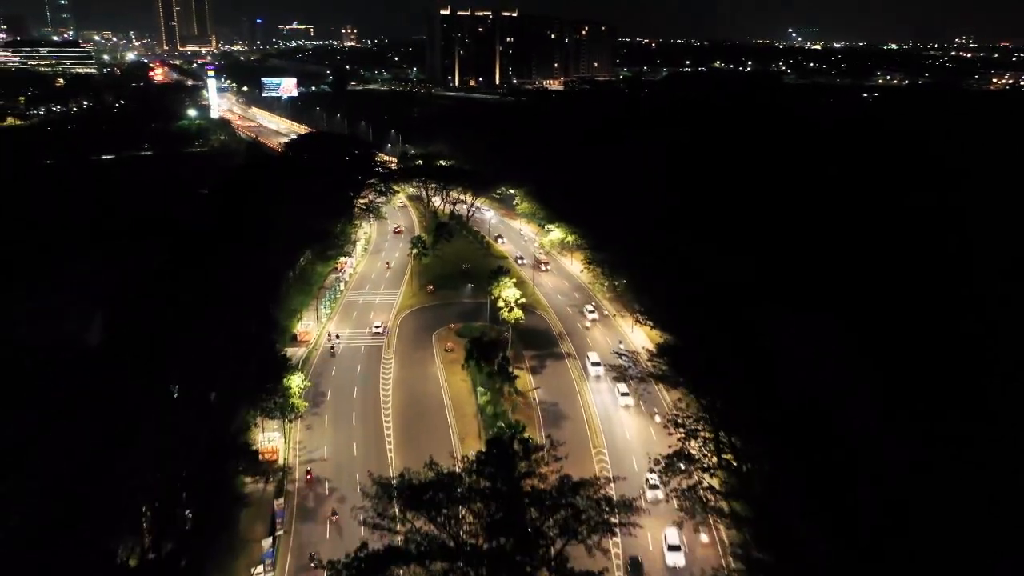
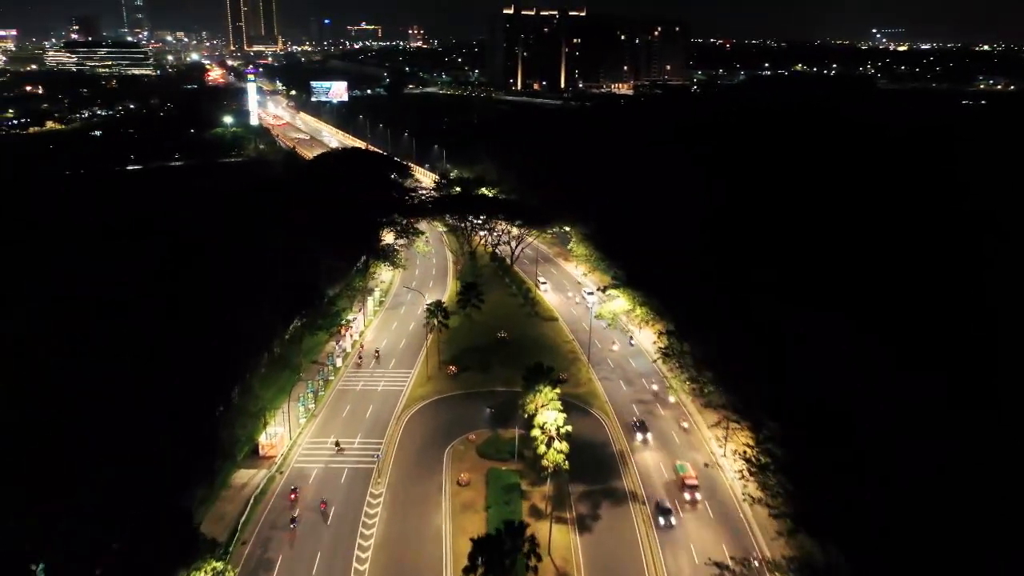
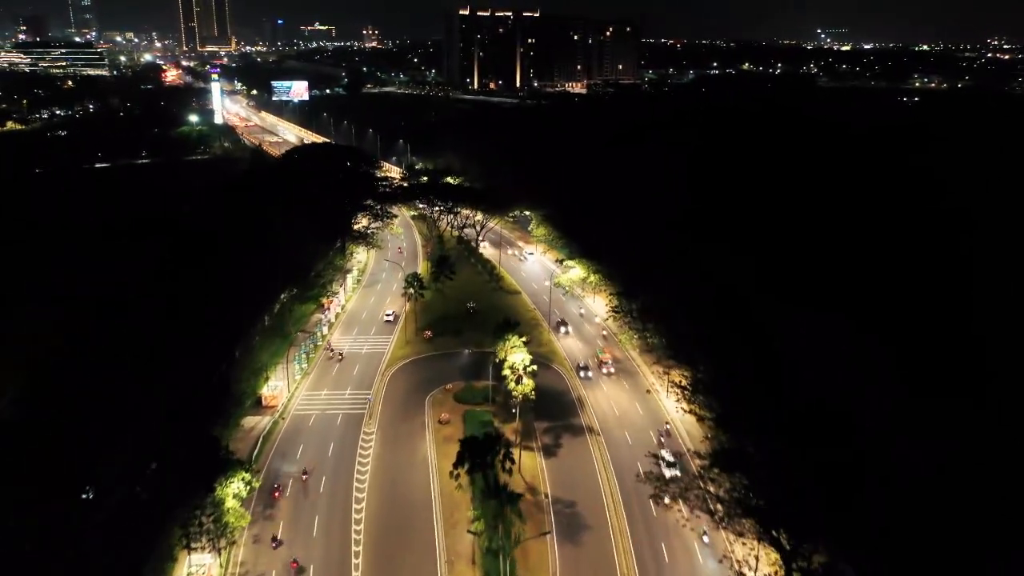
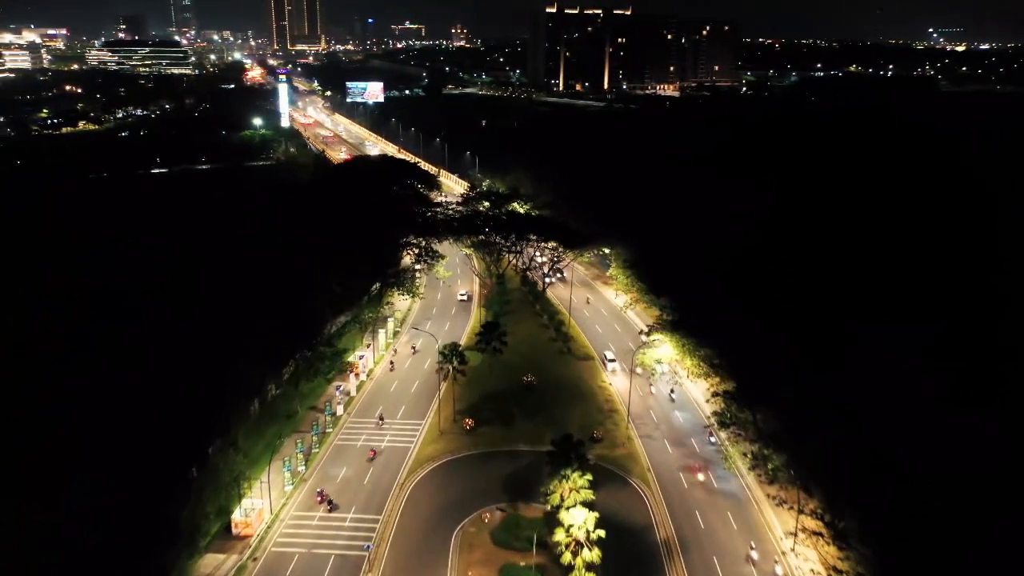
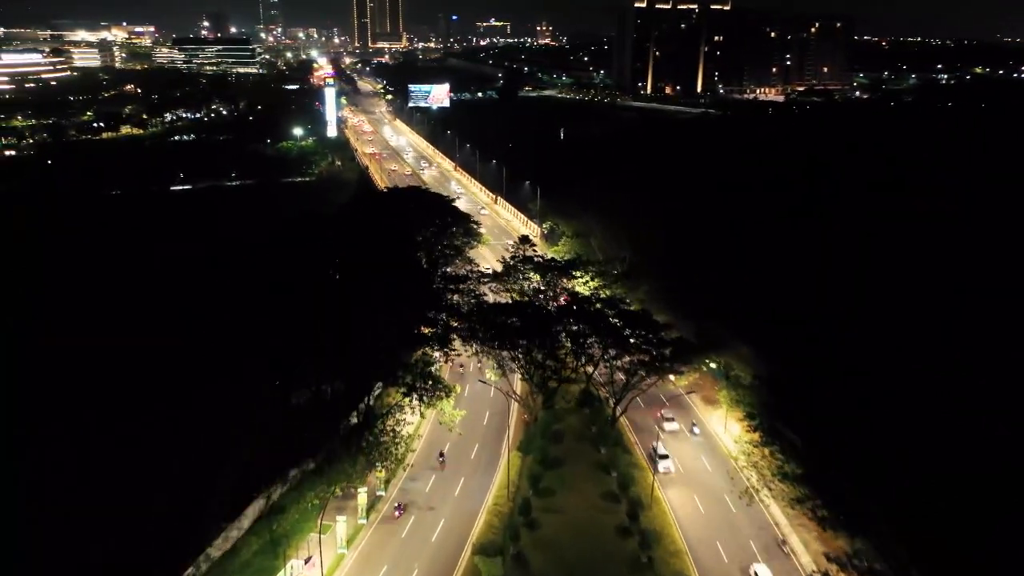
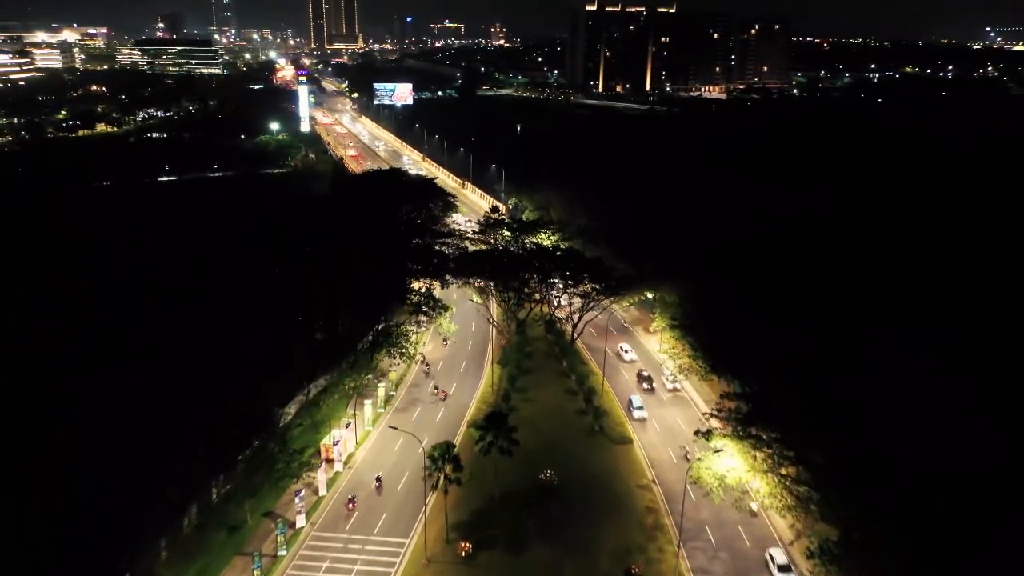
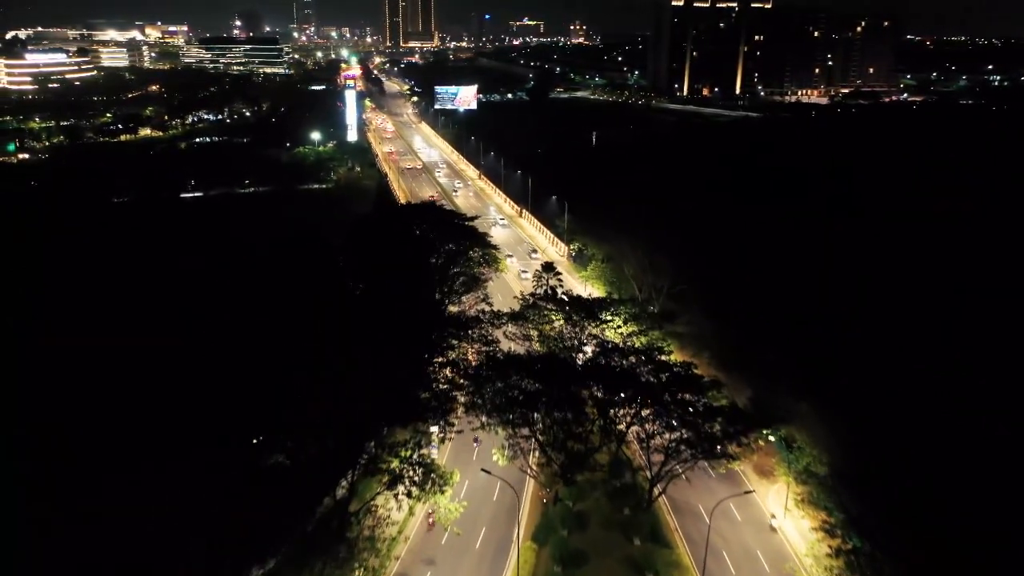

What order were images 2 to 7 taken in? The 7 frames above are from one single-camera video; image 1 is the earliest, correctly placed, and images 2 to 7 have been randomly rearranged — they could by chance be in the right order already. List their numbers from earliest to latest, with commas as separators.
3, 2, 4, 6, 5, 7
